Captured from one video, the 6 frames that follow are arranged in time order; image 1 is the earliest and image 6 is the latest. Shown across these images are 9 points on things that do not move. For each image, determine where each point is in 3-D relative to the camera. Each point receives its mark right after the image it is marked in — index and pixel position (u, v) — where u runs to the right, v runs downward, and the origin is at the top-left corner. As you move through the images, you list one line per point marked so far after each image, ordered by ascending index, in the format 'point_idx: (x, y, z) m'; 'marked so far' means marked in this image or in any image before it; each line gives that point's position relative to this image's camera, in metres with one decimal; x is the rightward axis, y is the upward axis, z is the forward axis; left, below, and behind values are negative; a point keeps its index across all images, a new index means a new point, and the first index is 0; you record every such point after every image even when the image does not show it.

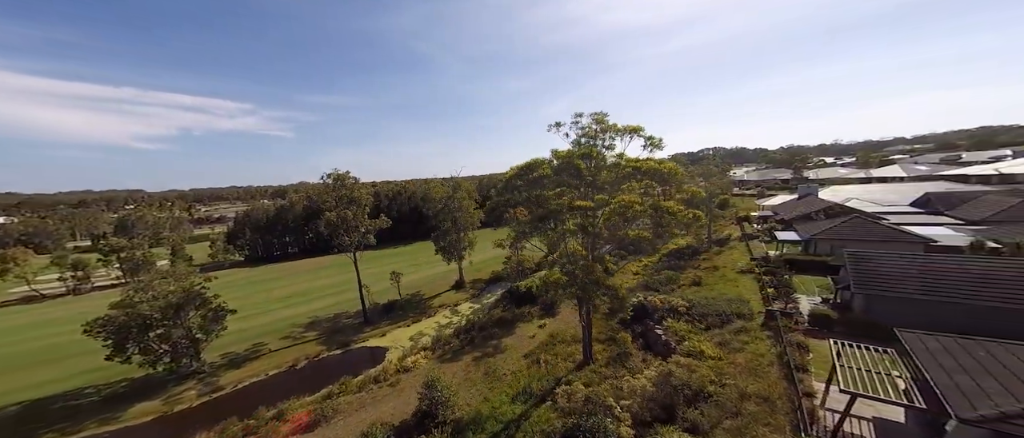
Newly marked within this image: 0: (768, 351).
0: (+8.3, -4.3, +9.4) m
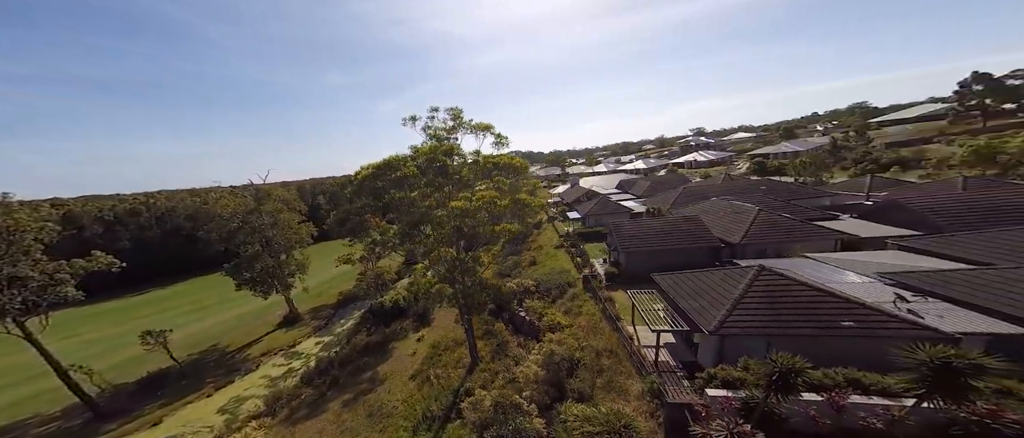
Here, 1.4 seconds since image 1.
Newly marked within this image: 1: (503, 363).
0: (+3.7, -3.9, +13.4) m
1: (-0.3, -4.5, +9.8) m
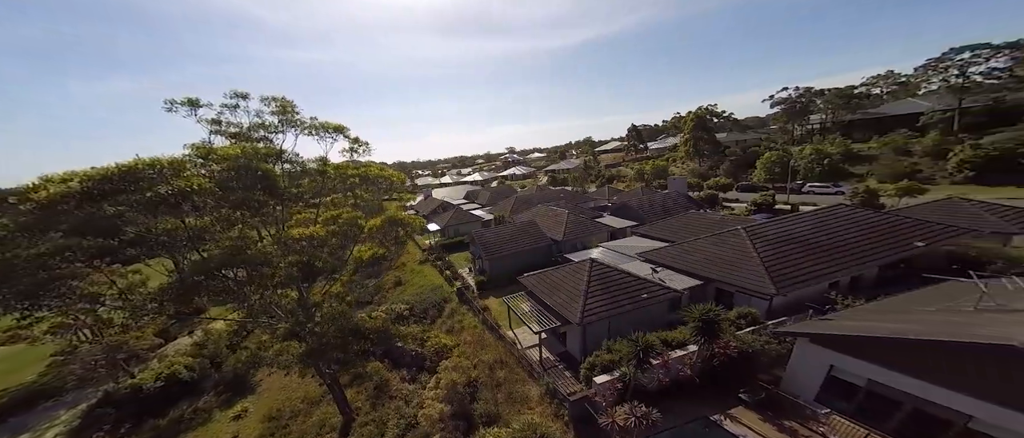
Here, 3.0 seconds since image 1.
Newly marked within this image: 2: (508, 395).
0: (-1.6, -4.4, +13.4) m
1: (-3.2, -5.0, +8.3) m
2: (-0.1, -4.8, +8.6) m
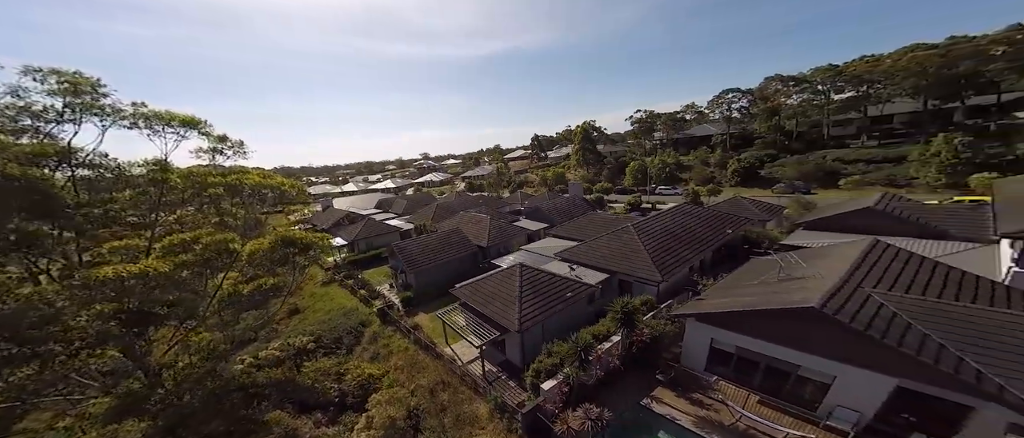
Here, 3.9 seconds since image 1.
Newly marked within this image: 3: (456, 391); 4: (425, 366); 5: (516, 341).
0: (-4.2, -4.8, +12.2) m
1: (-4.4, -5.3, +6.9) m
2: (-1.5, -5.1, +8.0) m
3: (-1.6, -4.9, +9.0) m
4: (-2.8, -5.0, +10.4) m
5: (+0.2, -4.9, +12.6) m
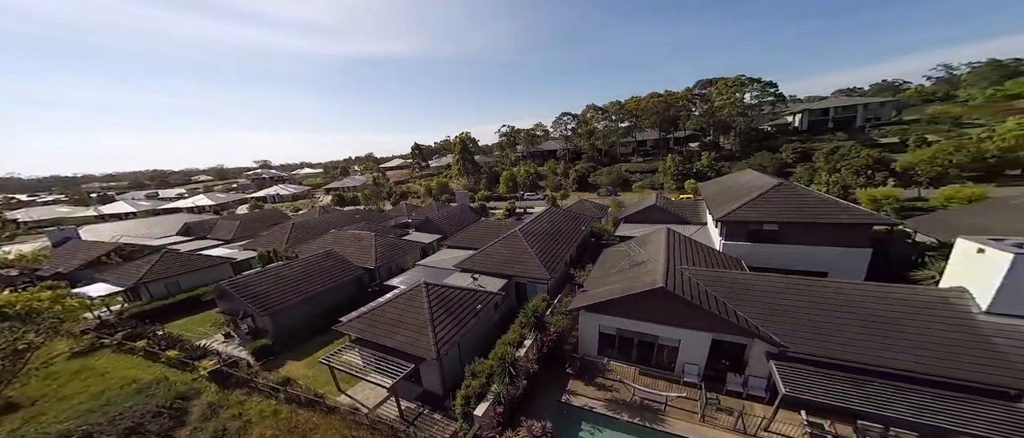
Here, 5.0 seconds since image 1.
0: (-6.9, -5.6, +9.7) m
1: (-5.2, -5.9, +4.6) m
2: (-2.9, -5.6, +6.7) m
3: (-3.4, -5.5, +7.6) m
4: (-5.0, -5.6, +8.5) m
5: (-3.0, -5.5, +11.6) m
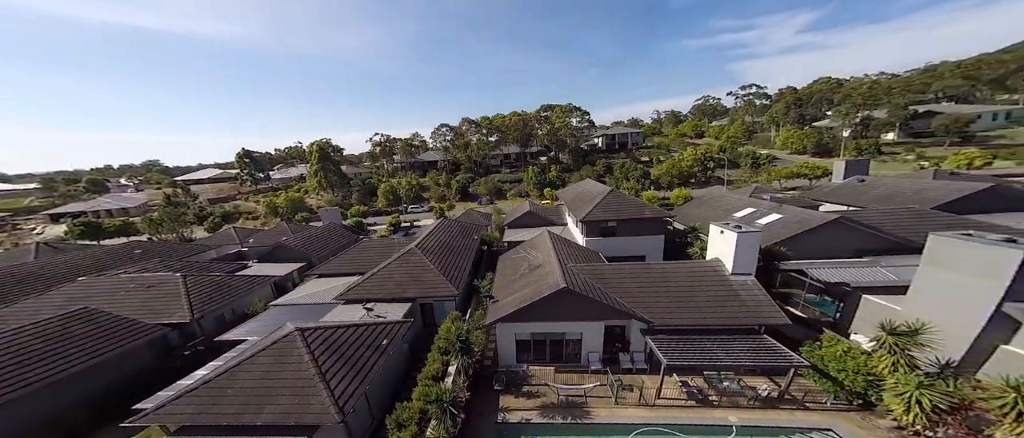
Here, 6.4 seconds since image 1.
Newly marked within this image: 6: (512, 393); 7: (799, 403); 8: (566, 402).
0: (-7.9, -6.5, +5.7) m
1: (-4.3, -6.4, +1.7) m
2: (-3.0, -6.0, +4.6) m
3: (-3.8, -6.0, +5.2) m
4: (-5.6, -6.3, +5.4) m
5: (-5.0, -6.2, +9.1) m
6: (-0.2, -7.8, +13.8) m
7: (+13.6, -9.0, +15.0) m
8: (+2.3, -8.1, +13.8) m
